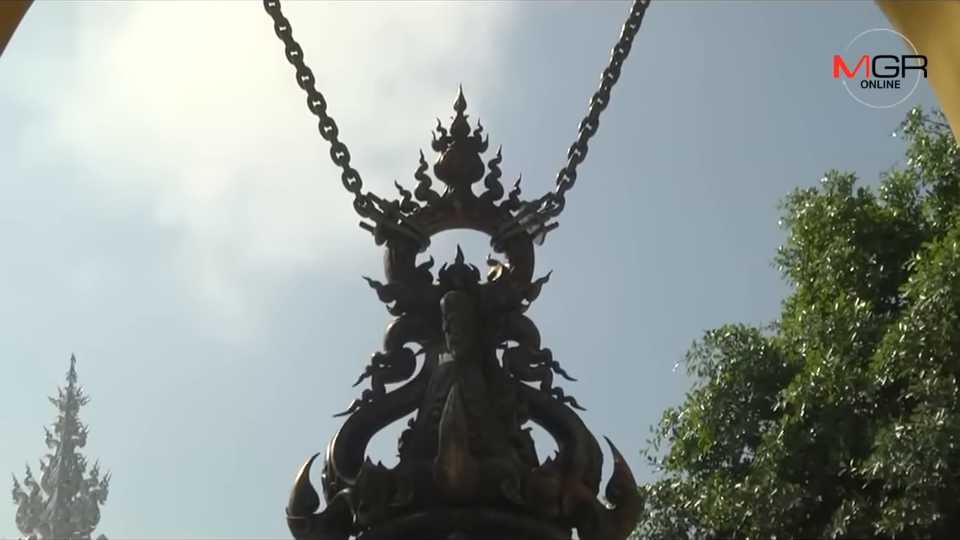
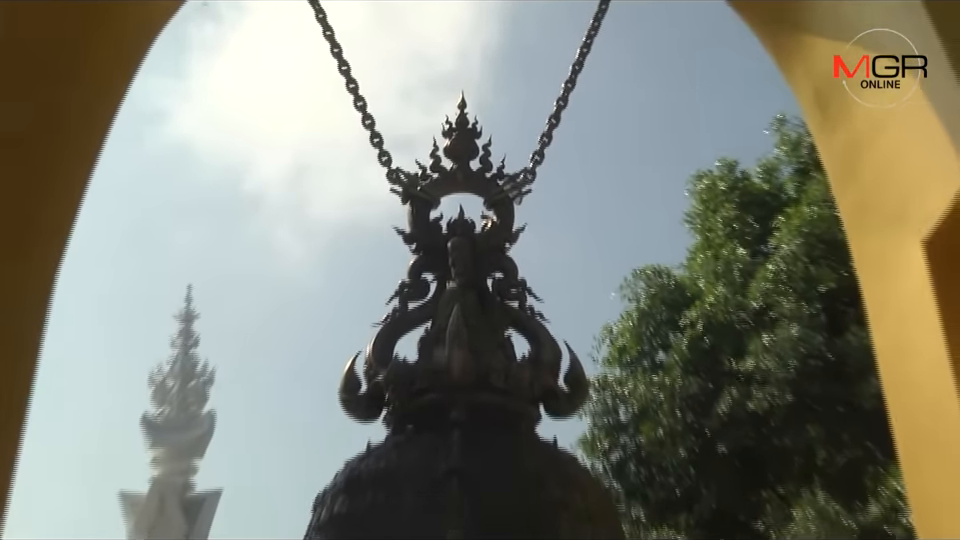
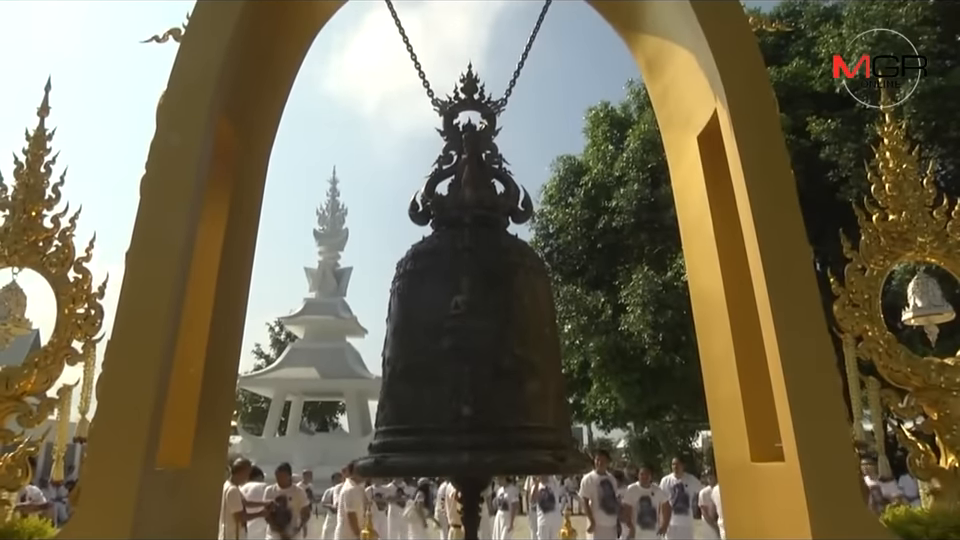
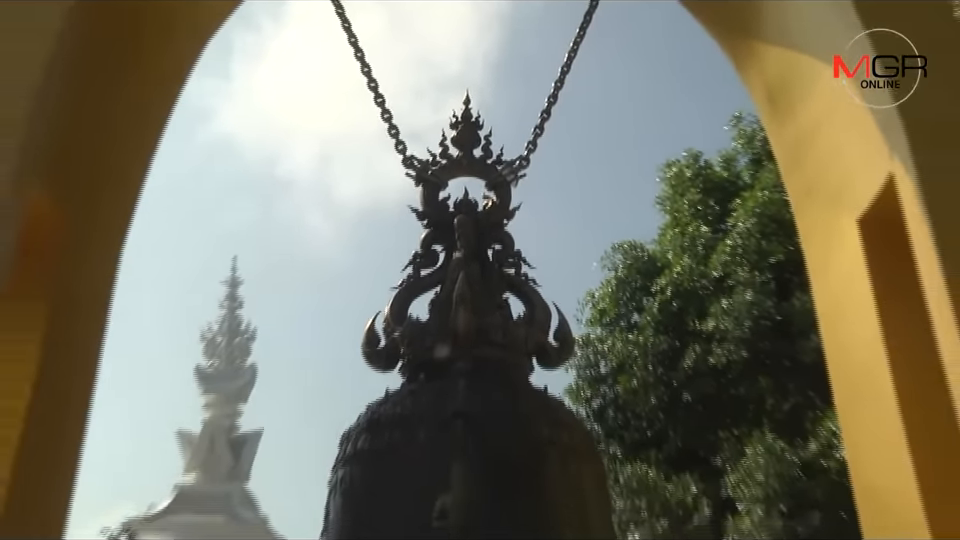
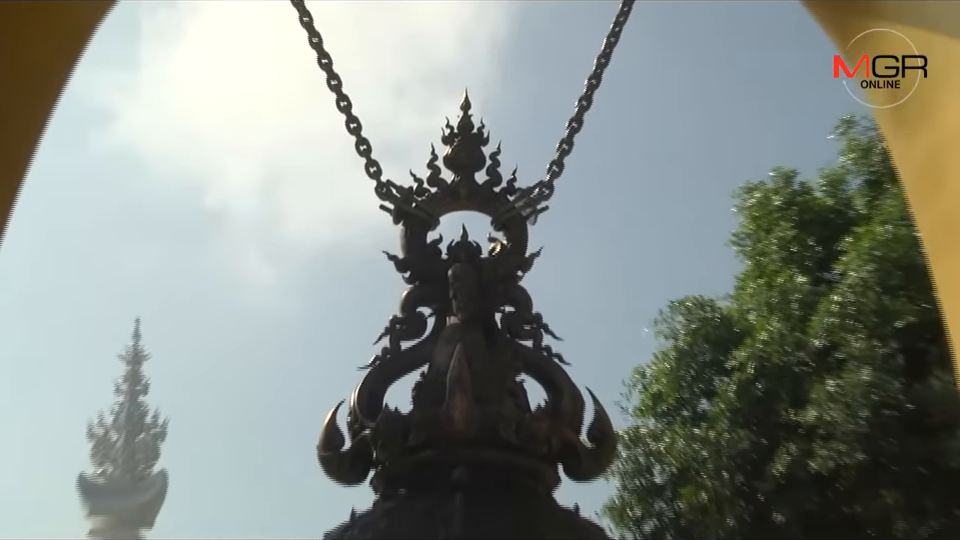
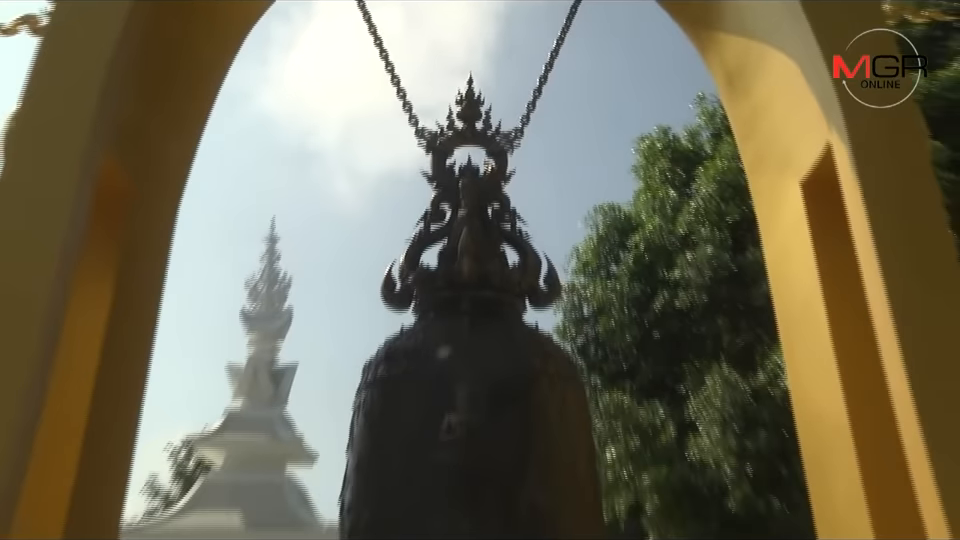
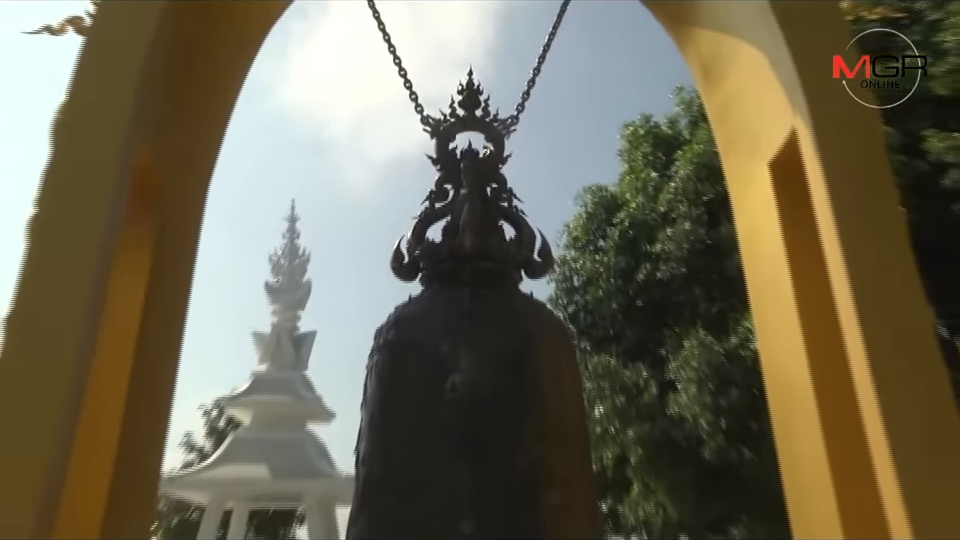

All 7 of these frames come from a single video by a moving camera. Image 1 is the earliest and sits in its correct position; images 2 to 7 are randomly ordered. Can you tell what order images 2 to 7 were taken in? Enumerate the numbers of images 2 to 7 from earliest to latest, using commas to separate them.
5, 2, 4, 6, 7, 3
